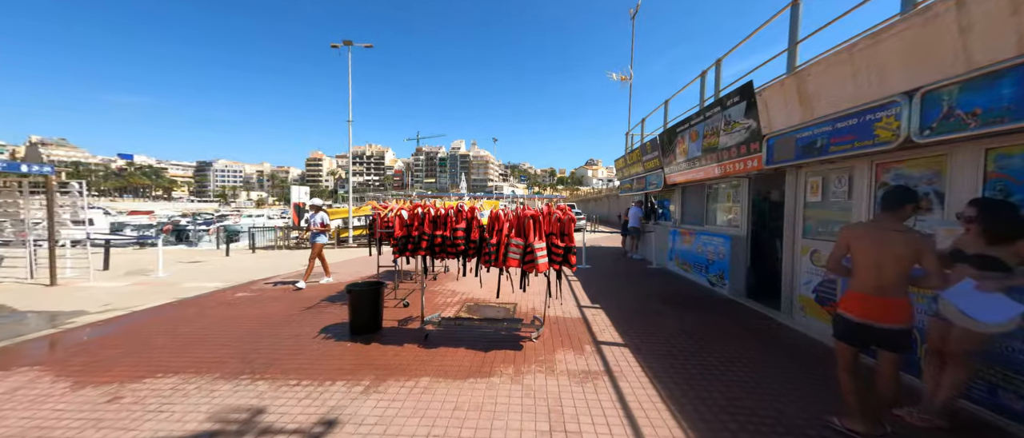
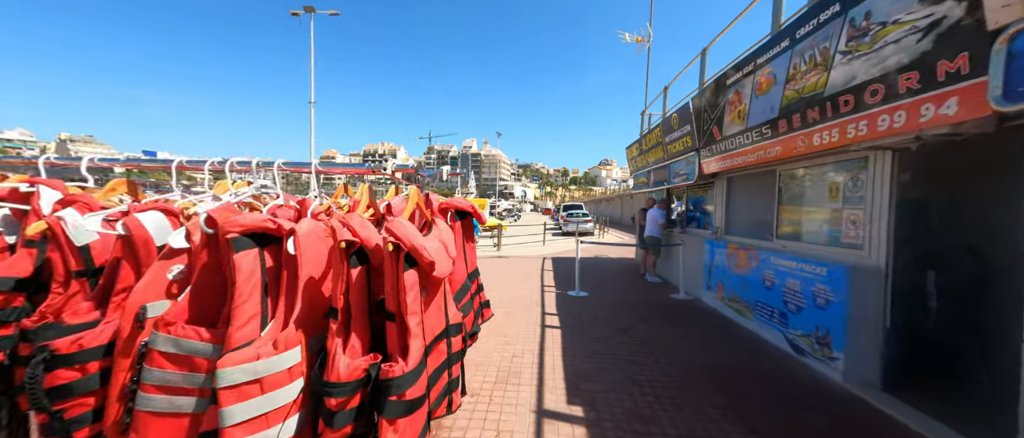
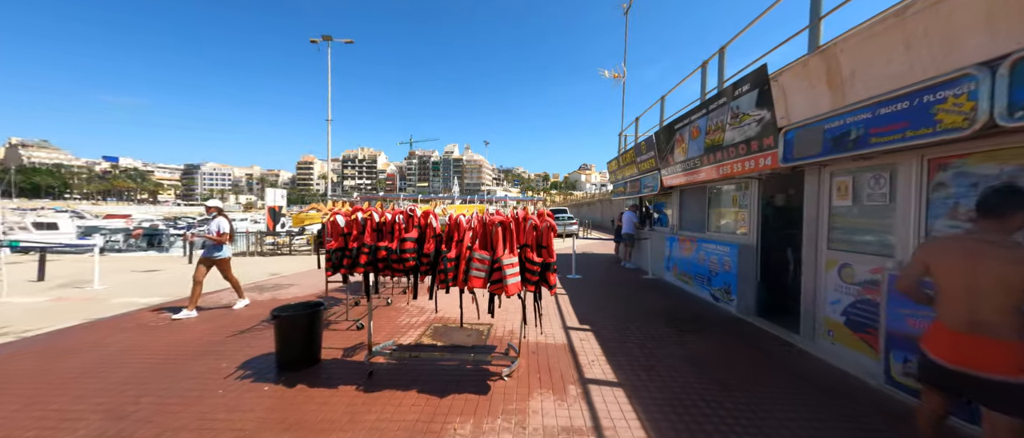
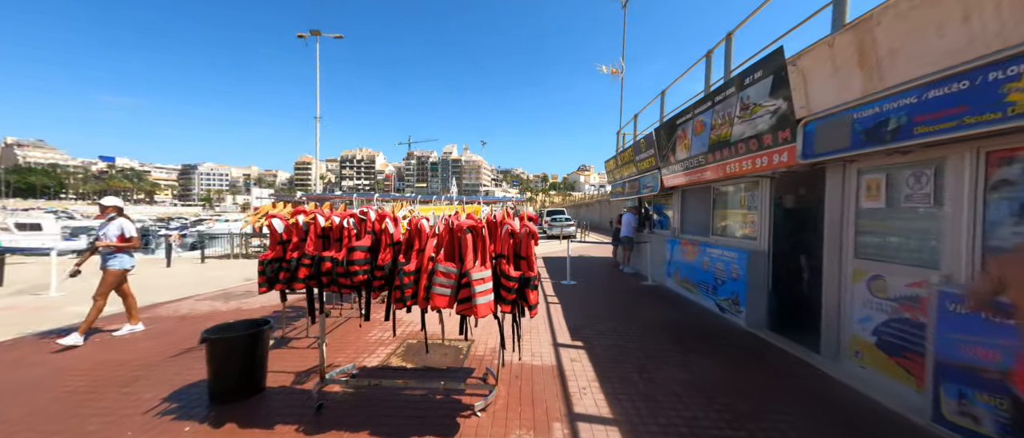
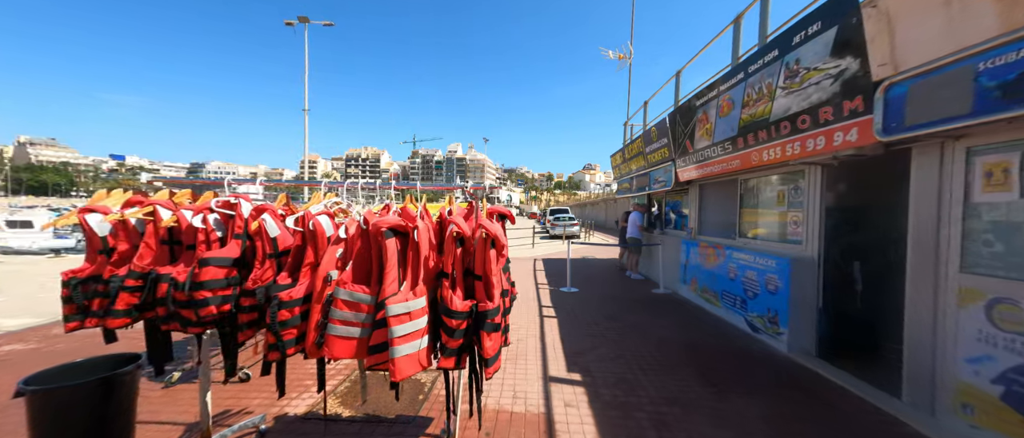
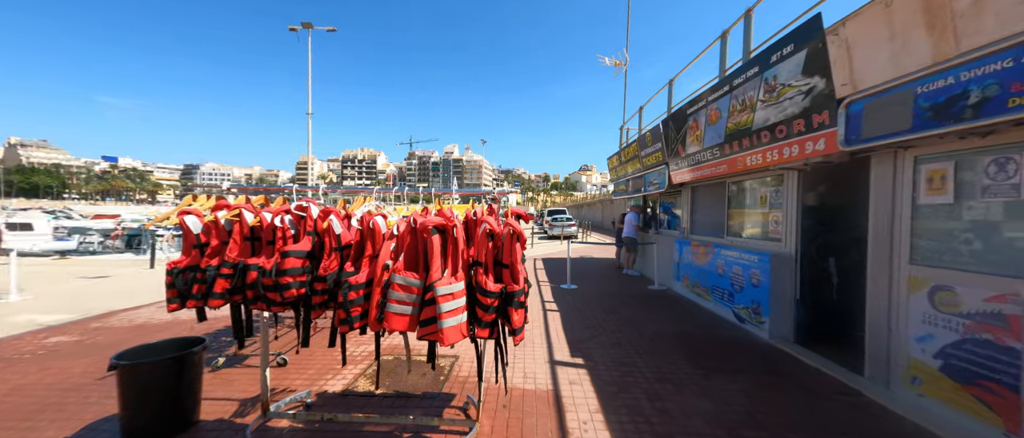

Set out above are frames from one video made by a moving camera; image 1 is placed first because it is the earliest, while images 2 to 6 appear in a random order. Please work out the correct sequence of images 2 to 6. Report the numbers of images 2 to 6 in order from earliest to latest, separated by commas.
3, 4, 6, 5, 2
